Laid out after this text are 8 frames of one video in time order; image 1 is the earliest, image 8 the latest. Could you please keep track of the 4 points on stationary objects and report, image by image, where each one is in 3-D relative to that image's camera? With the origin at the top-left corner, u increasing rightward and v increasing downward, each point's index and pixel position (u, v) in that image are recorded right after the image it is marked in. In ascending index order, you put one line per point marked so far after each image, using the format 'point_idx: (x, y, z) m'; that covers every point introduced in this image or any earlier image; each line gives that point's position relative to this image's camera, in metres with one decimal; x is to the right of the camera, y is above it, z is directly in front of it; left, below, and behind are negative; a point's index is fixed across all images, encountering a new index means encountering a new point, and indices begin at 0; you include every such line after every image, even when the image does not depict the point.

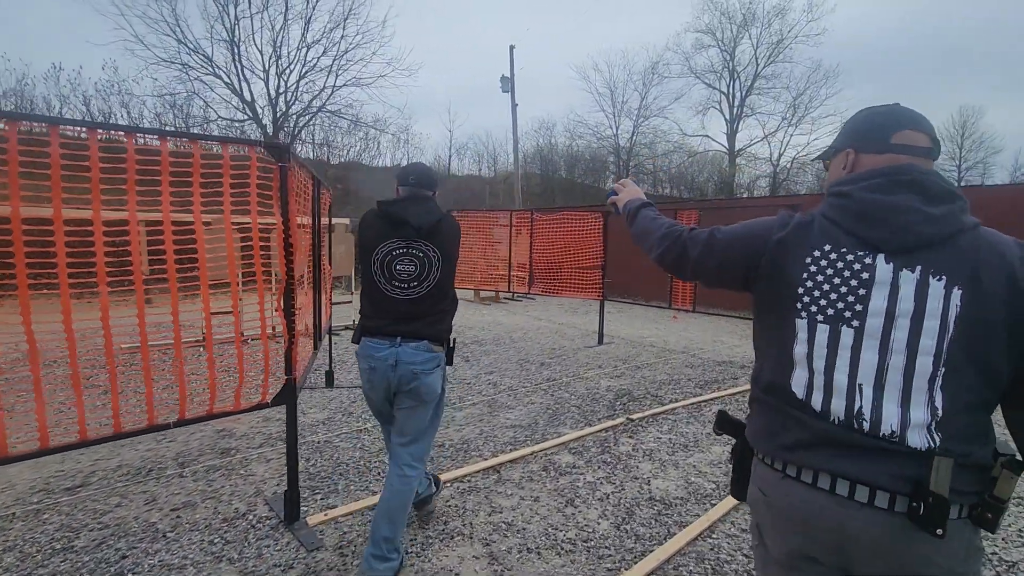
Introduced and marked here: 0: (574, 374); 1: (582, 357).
0: (+0.8, -1.1, +6.5) m
1: (+1.0, -1.0, +7.5) m
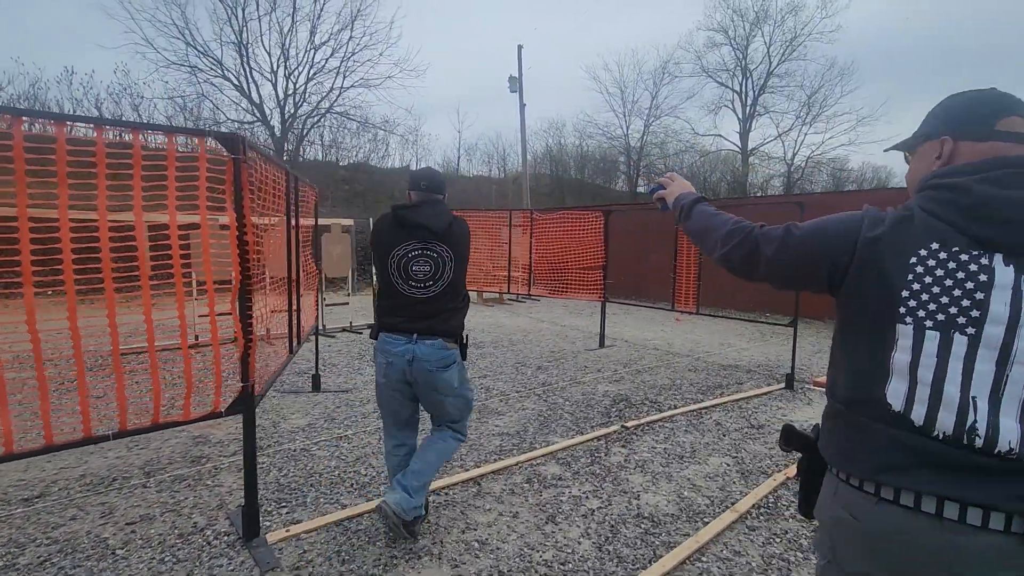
0: (+0.7, -1.1, +6.3) m
1: (+1.0, -1.0, +7.3) m
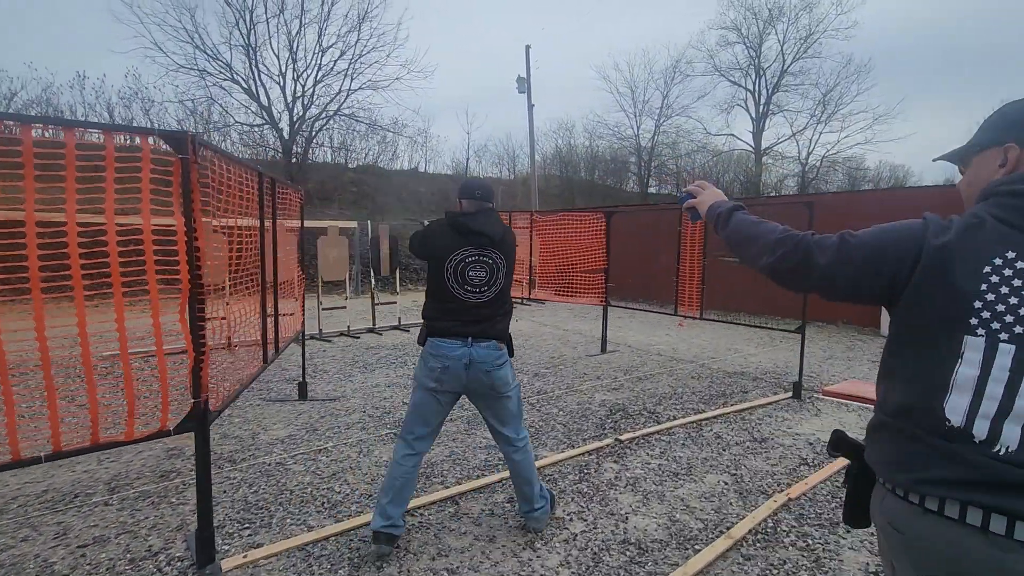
0: (+0.6, -1.1, +6.1) m
1: (+0.9, -1.0, +7.1) m
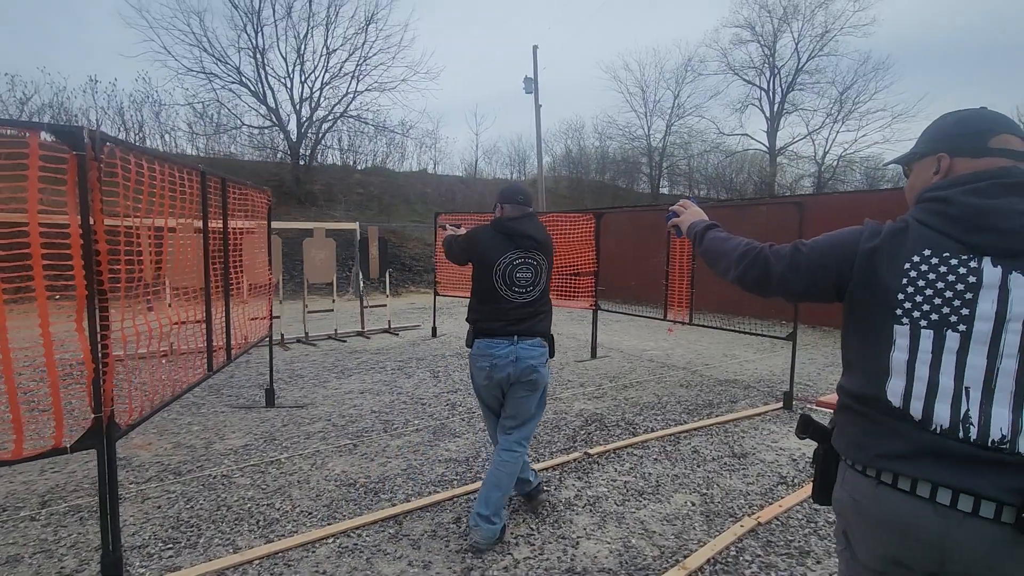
0: (+0.4, -1.2, +5.8) m
1: (+0.7, -1.1, +6.8) m
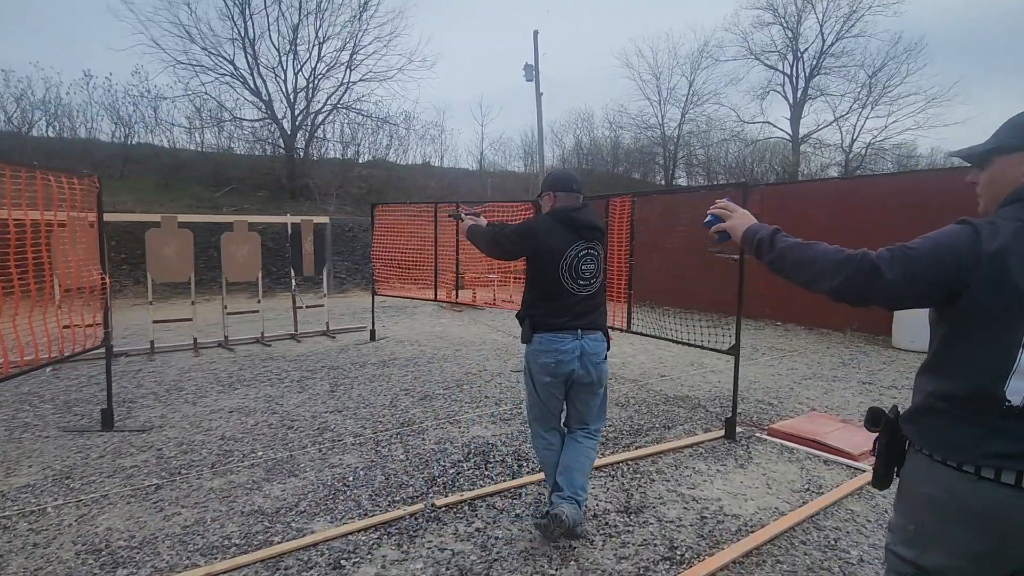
0: (-0.6, -1.2, +5.0) m
1: (-0.2, -1.1, +5.9) m
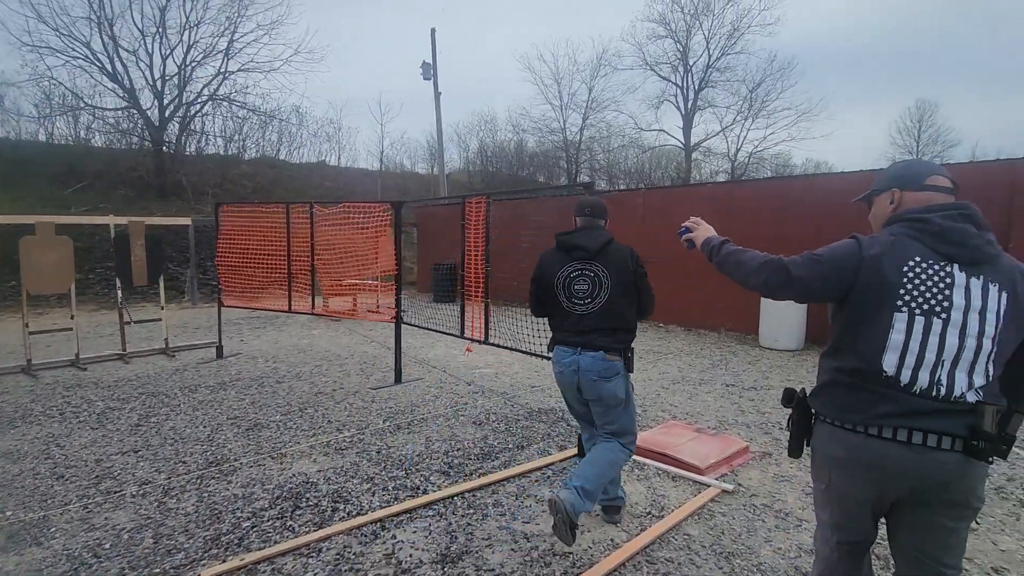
0: (-1.9, -1.3, +4.3) m
1: (-1.7, -1.2, +5.3) m
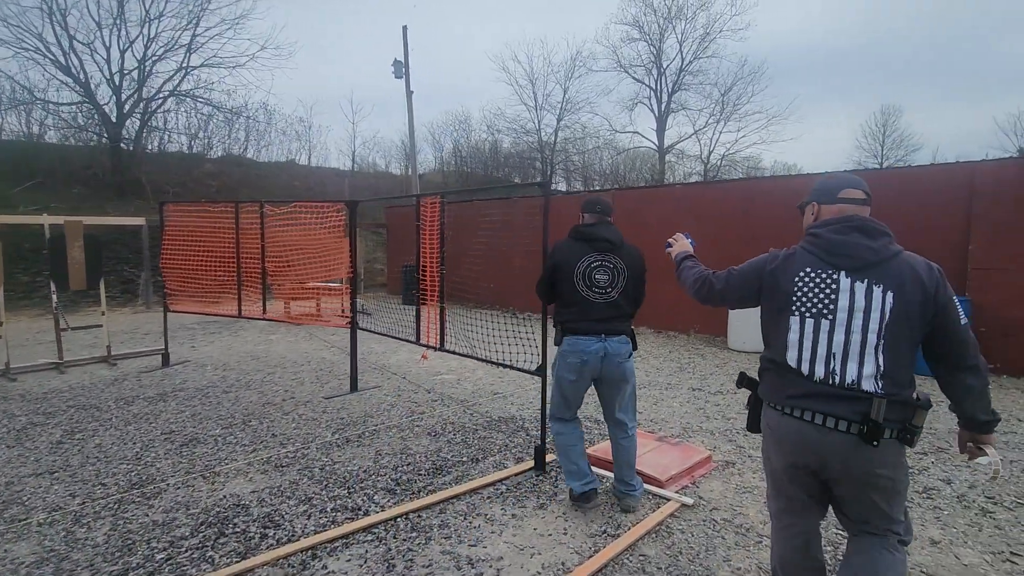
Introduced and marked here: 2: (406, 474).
0: (-2.3, -1.3, +4.0) m
1: (-2.1, -1.2, +5.0) m
2: (-0.8, -1.4, +3.9) m
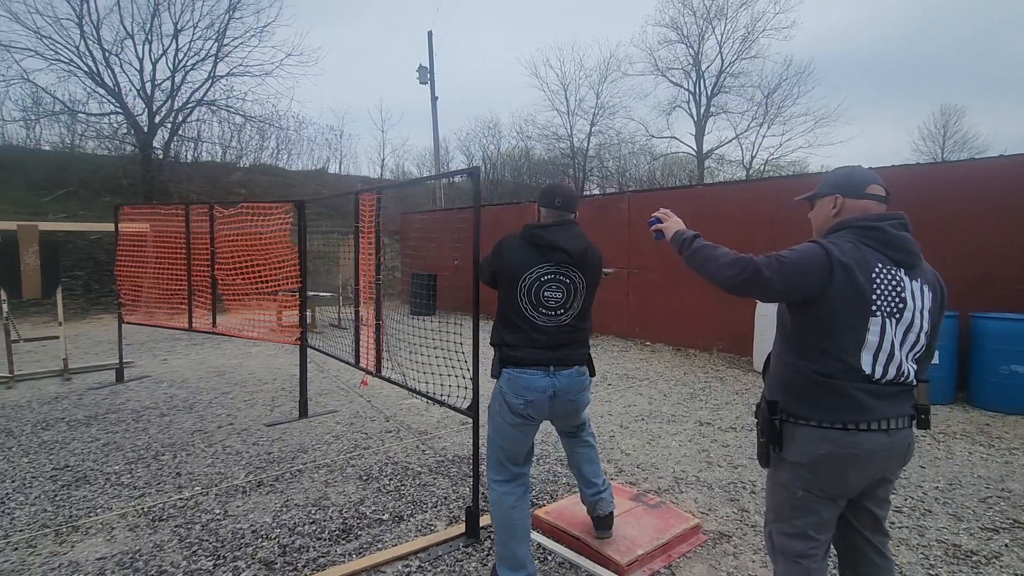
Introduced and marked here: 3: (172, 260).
0: (-2.7, -1.4, +3.3) m
1: (-2.5, -1.3, +4.3) m
2: (-1.3, -1.5, +3.1) m
3: (-3.9, +0.3, +6.1) m
